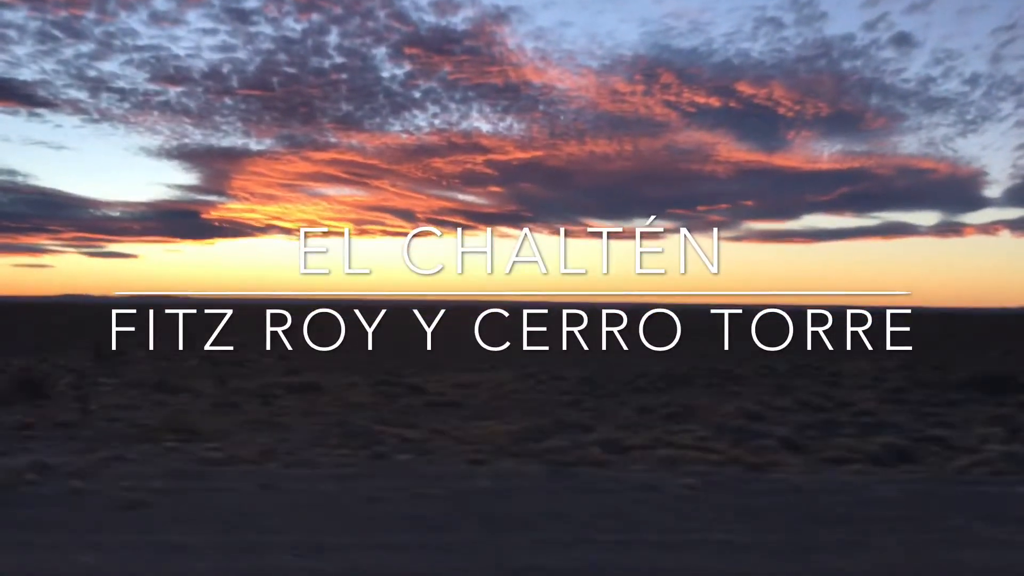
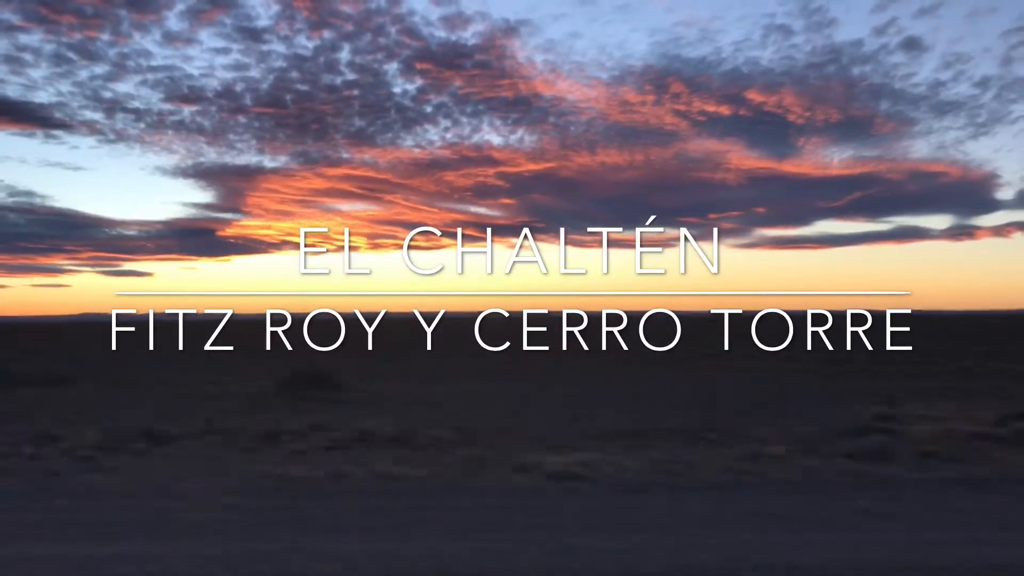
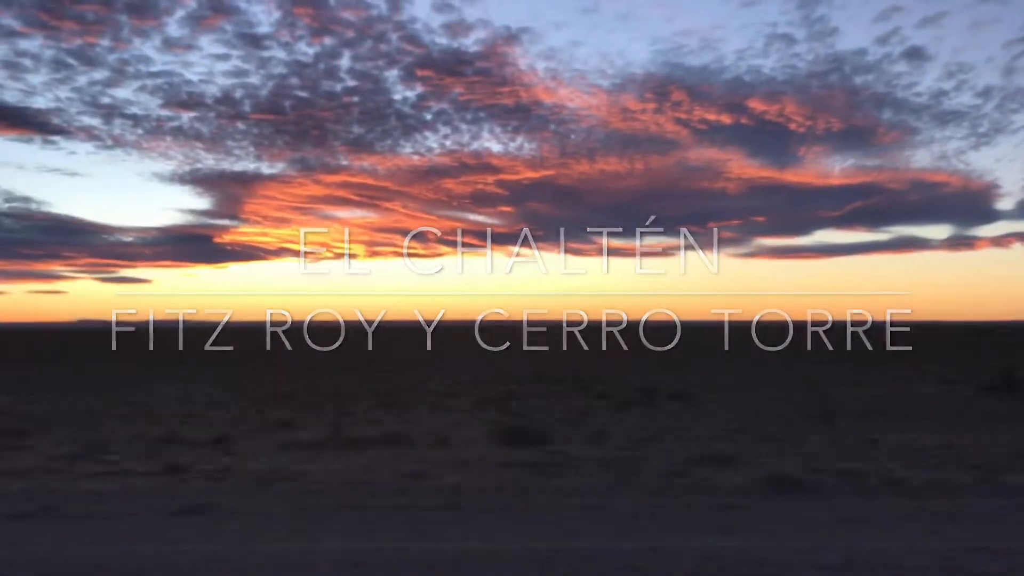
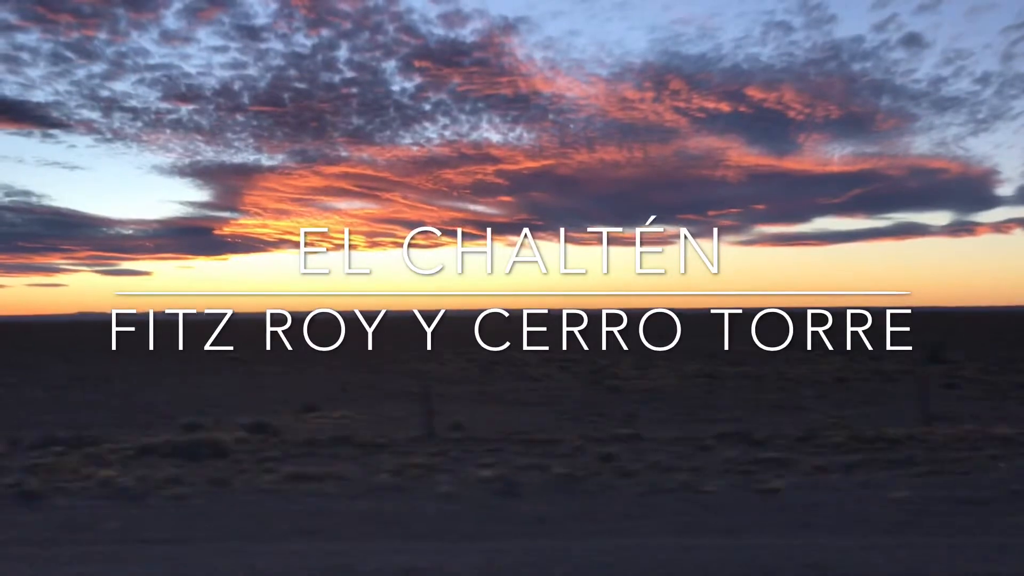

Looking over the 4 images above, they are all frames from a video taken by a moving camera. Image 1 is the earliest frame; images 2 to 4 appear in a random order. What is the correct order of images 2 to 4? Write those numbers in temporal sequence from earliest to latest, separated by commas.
4, 2, 3
